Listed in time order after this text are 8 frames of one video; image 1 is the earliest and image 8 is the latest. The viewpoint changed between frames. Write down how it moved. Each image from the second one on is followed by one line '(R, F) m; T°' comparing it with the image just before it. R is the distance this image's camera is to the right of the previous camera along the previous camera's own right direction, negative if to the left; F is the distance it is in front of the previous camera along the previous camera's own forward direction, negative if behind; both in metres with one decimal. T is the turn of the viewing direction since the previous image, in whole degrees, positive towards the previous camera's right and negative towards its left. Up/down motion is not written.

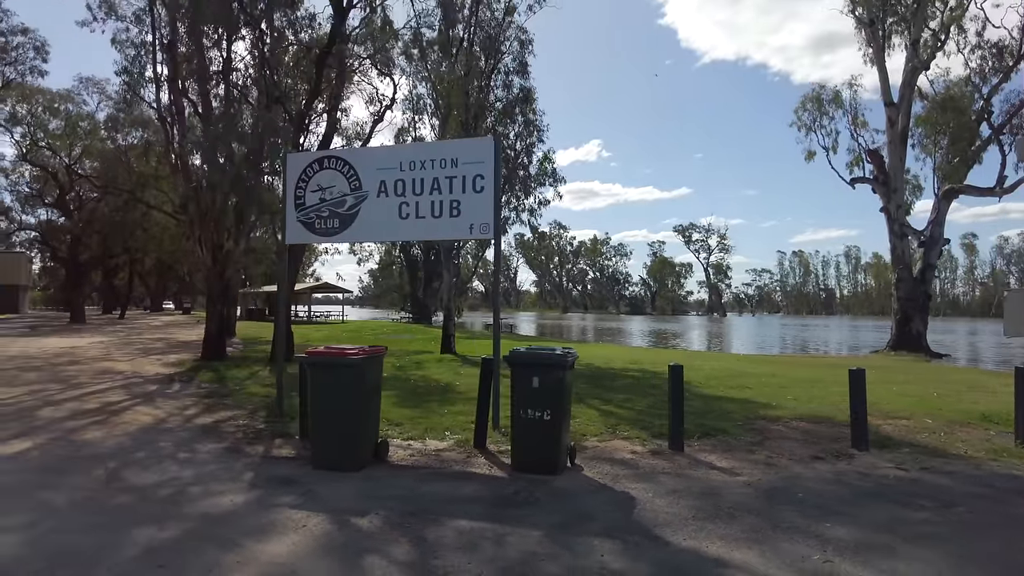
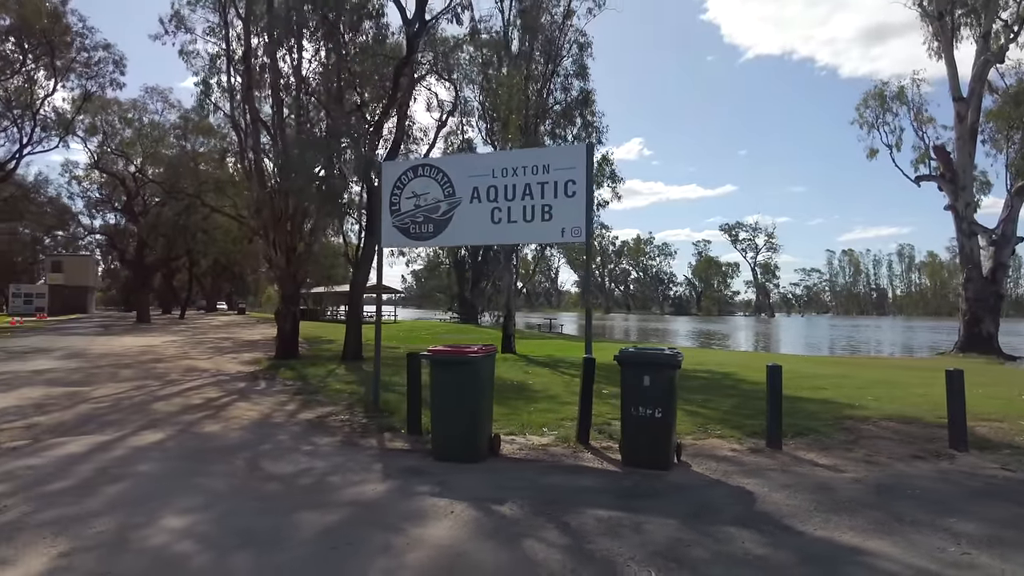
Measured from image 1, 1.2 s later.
(-0.7, -0.4) m; -4°
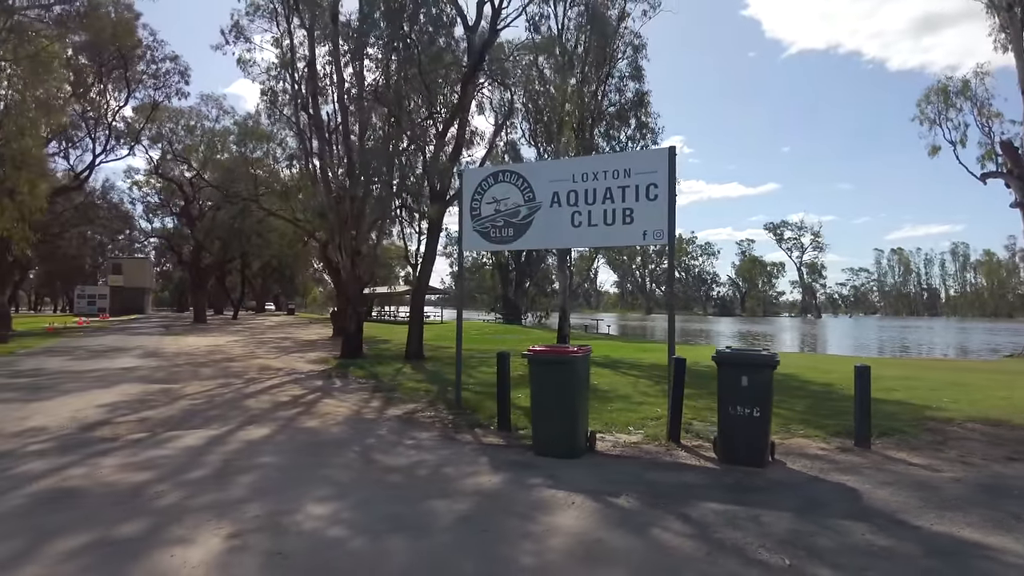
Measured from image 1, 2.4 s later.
(-0.6, -0.3) m; -3°
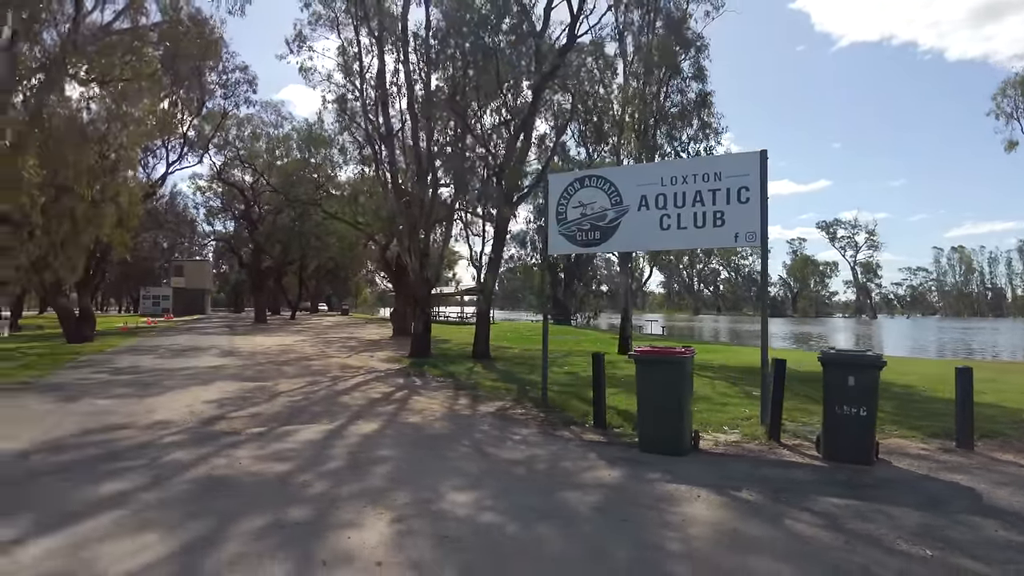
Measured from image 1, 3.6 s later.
(-0.7, -0.4) m; -4°
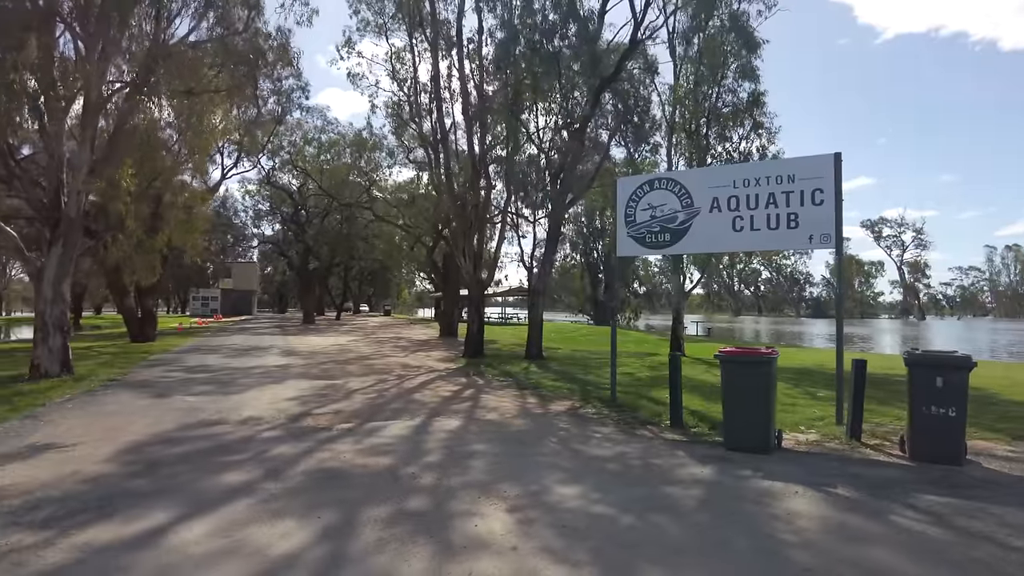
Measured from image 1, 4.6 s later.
(-0.6, -0.3) m; -3°
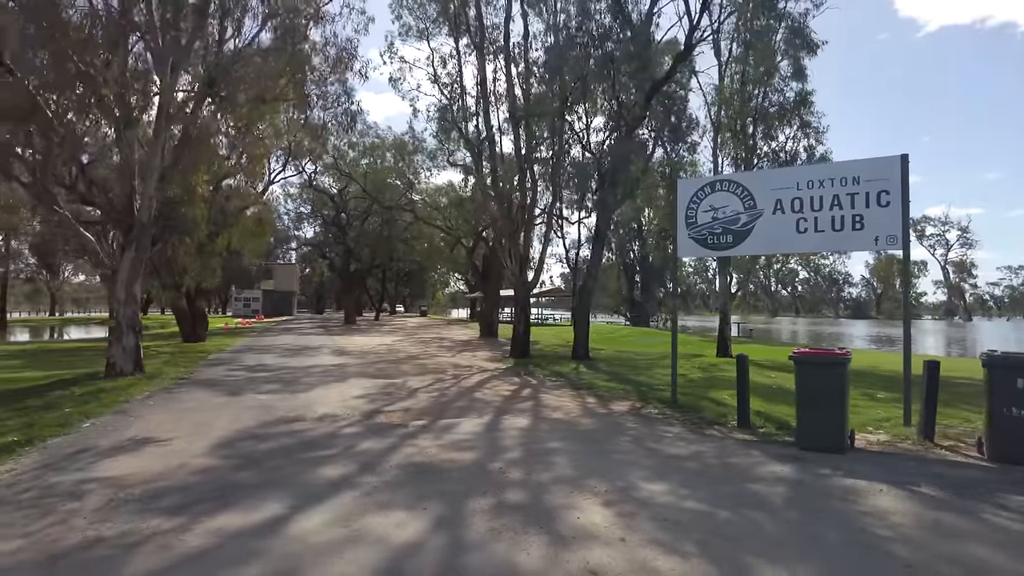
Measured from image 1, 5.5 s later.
(-0.5, -0.3) m; -3°
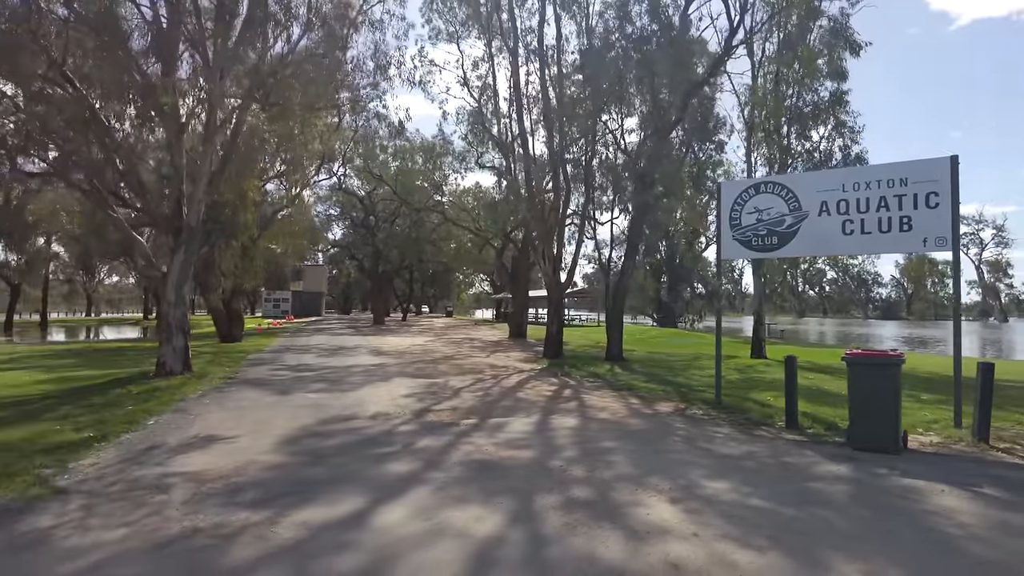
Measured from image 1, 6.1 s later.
(-0.4, -0.2) m; -2°
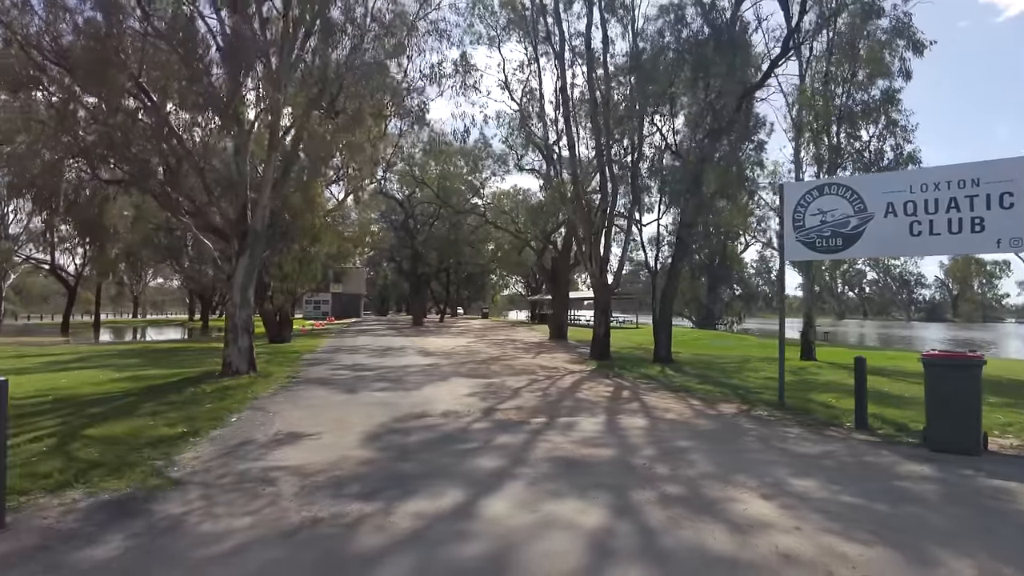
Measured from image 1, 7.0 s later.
(-0.6, -0.3) m; -3°
